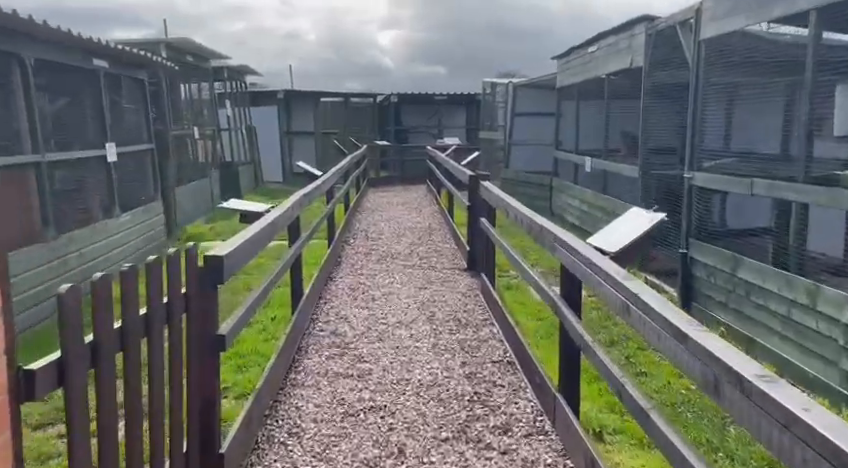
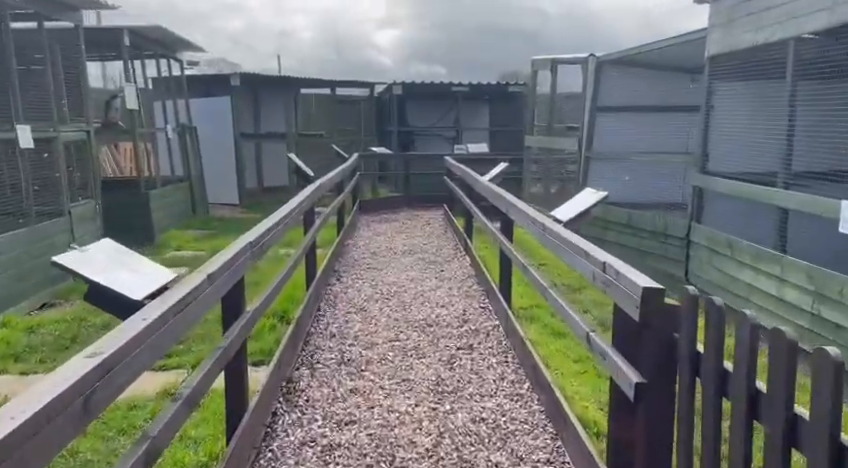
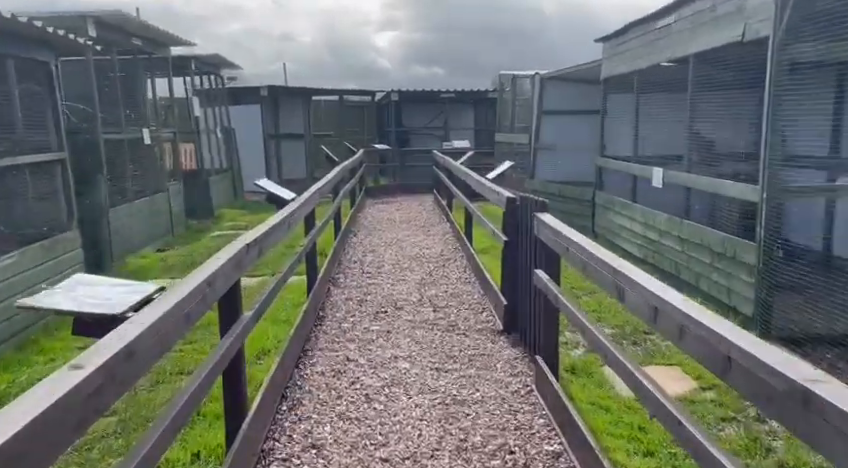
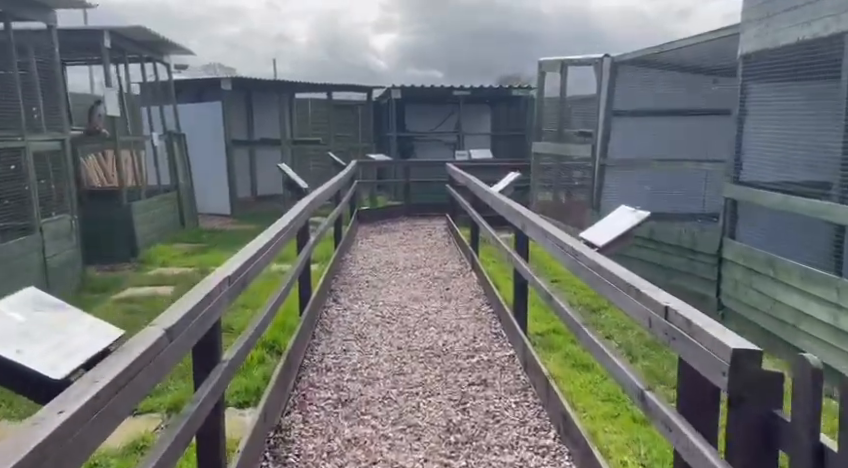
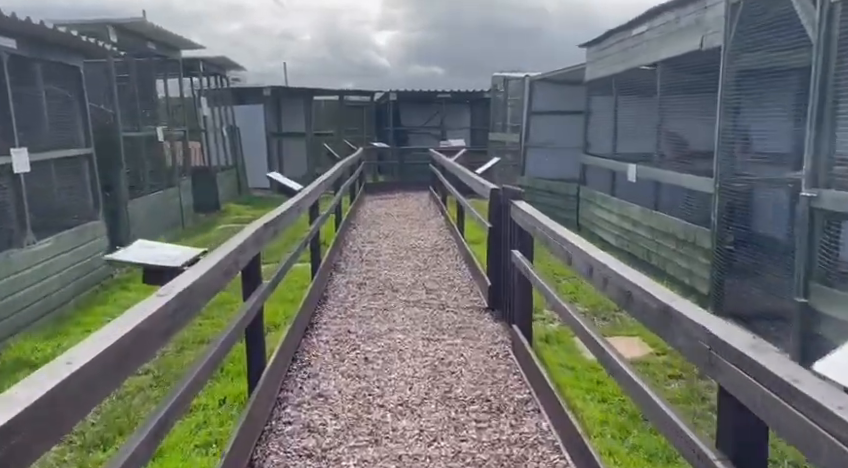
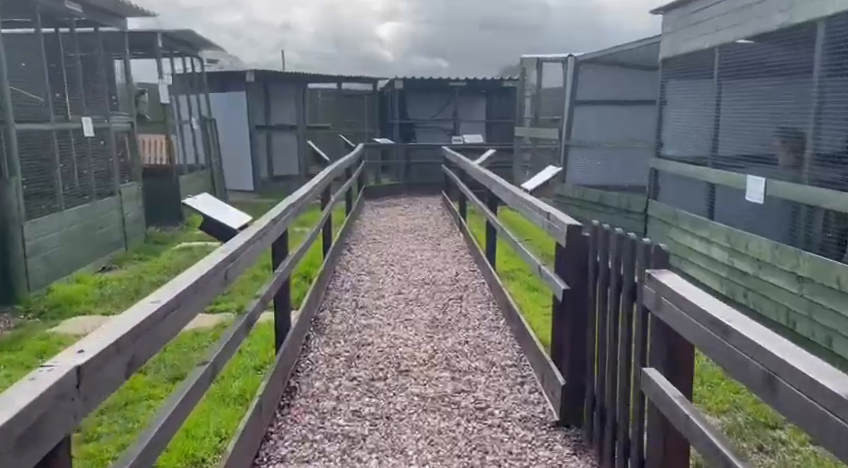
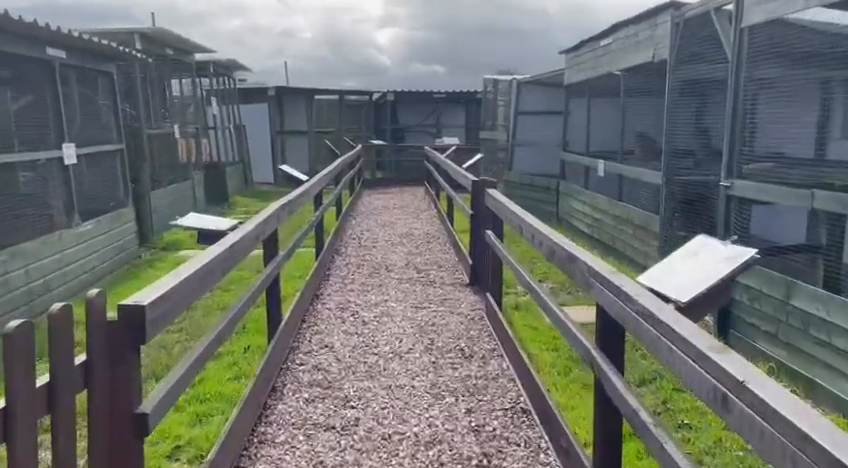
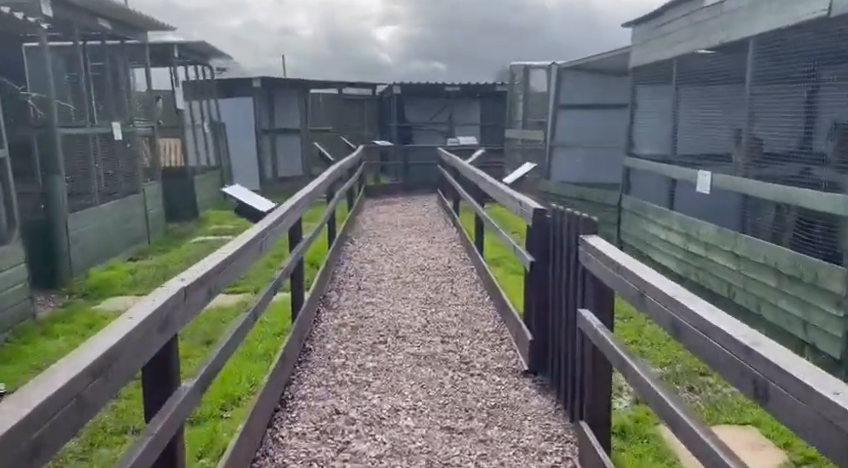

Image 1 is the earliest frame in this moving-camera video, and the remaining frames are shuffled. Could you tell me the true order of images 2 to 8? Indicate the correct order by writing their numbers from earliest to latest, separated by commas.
7, 5, 3, 8, 6, 2, 4
